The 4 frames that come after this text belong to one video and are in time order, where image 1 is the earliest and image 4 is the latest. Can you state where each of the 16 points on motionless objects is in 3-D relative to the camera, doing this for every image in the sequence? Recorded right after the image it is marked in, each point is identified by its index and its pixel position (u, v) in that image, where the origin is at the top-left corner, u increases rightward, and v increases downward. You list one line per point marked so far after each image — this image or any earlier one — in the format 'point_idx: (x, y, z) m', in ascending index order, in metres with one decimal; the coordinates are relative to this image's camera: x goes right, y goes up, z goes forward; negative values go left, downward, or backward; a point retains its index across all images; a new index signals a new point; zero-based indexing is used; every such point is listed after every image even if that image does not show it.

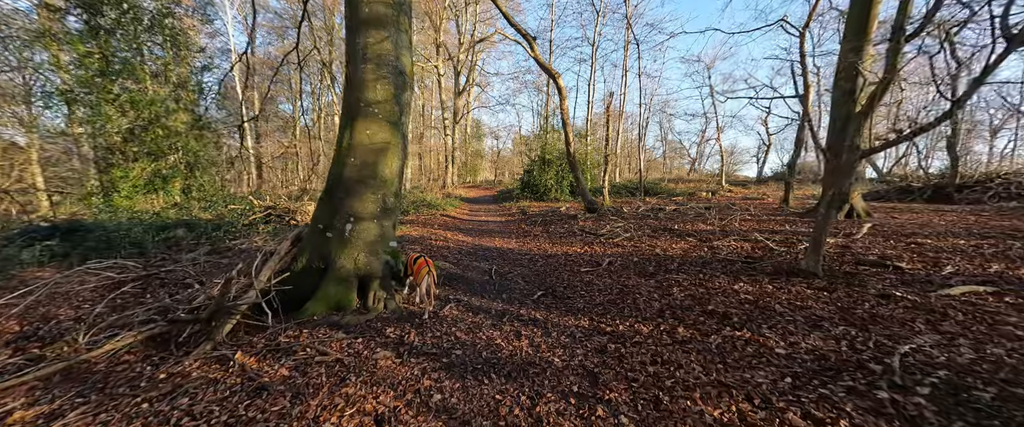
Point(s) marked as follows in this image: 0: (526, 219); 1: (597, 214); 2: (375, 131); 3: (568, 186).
0: (+0.5, -0.2, +12.1) m
1: (+2.8, -0.1, +10.5) m
2: (-1.7, +1.0, +4.0) m
3: (+3.3, +1.6, +19.0) m
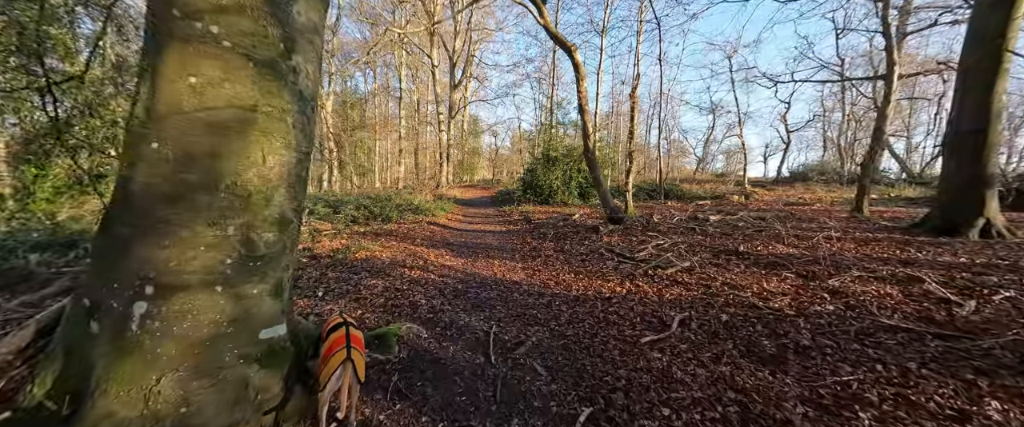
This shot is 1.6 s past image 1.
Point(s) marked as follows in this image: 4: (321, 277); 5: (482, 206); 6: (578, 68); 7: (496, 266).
0: (+0.6, -0.5, +9.8) m
1: (+2.9, -0.4, +8.3) m
2: (-1.5, +0.7, +1.7) m
3: (+3.3, +1.4, +16.7) m
4: (-3.0, -1.0, +5.1) m
5: (-1.7, +0.4, +17.9) m
6: (+1.7, +3.8, +8.5) m
7: (-0.3, -1.0, +6.3) m
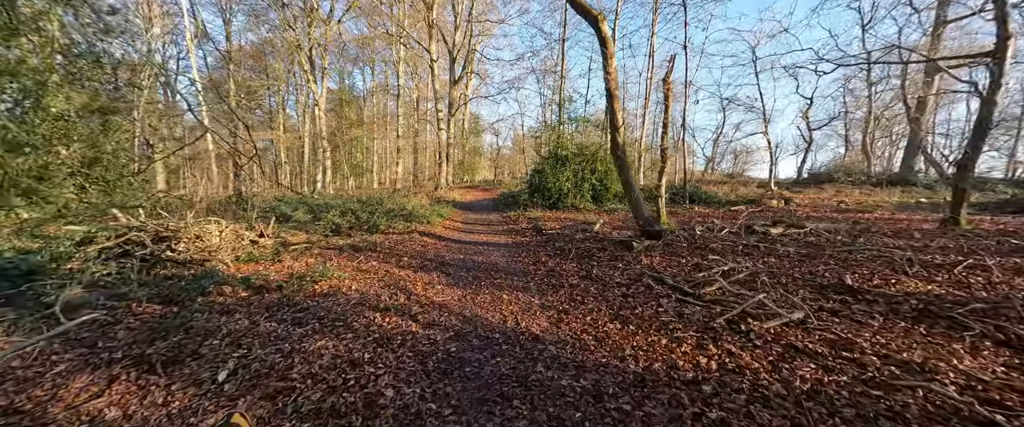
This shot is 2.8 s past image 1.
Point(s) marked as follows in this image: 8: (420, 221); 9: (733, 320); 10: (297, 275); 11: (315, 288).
0: (+0.8, -0.7, +8.1) m
1: (+3.1, -0.6, +6.5) m
2: (-1.3, +0.5, 0.0) m
3: (+3.6, +1.1, +15.0) m
4: (-2.8, -1.3, +3.4) m
5: (-1.4, +0.2, +16.2) m
6: (+1.9, +3.5, +6.7) m
7: (-0.1, -1.3, +4.6) m
8: (-3.4, -0.3, +11.9) m
9: (+2.4, -1.2, +3.6) m
10: (-3.7, -1.1, +5.6) m
11: (-2.9, -1.1, +4.8) m
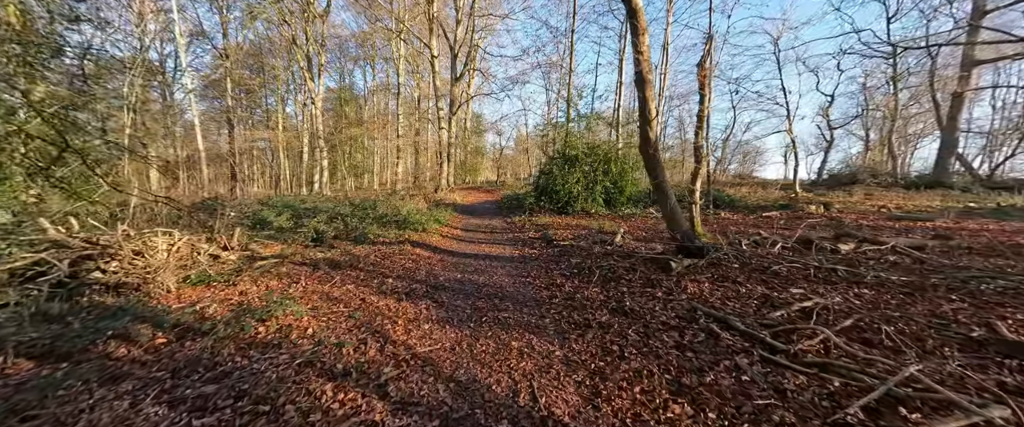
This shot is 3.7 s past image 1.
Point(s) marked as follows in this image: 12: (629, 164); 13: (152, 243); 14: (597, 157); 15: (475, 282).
0: (+1.0, -1.0, +6.9) m
1: (+3.3, -0.8, +5.3) m
2: (-1.2, +0.3, -1.3) m
3: (+3.8, +0.9, +13.7) m
4: (-2.7, -1.4, +2.2) m
5: (-1.2, 0.0, +14.9) m
6: (+2.1, +3.3, +5.5) m
7: (0.0, -1.5, +3.3) m
8: (-3.2, -0.5, +10.7) m
9: (+2.5, -1.4, +2.3) m
10: (-3.6, -1.3, +4.3) m
11: (-2.8, -1.3, +3.6) m
12: (+5.0, +2.1, +13.8) m
13: (-6.5, -0.5, +5.9) m
14: (+3.6, +2.5, +13.9) m
15: (-0.7, -1.2, +5.9) m
